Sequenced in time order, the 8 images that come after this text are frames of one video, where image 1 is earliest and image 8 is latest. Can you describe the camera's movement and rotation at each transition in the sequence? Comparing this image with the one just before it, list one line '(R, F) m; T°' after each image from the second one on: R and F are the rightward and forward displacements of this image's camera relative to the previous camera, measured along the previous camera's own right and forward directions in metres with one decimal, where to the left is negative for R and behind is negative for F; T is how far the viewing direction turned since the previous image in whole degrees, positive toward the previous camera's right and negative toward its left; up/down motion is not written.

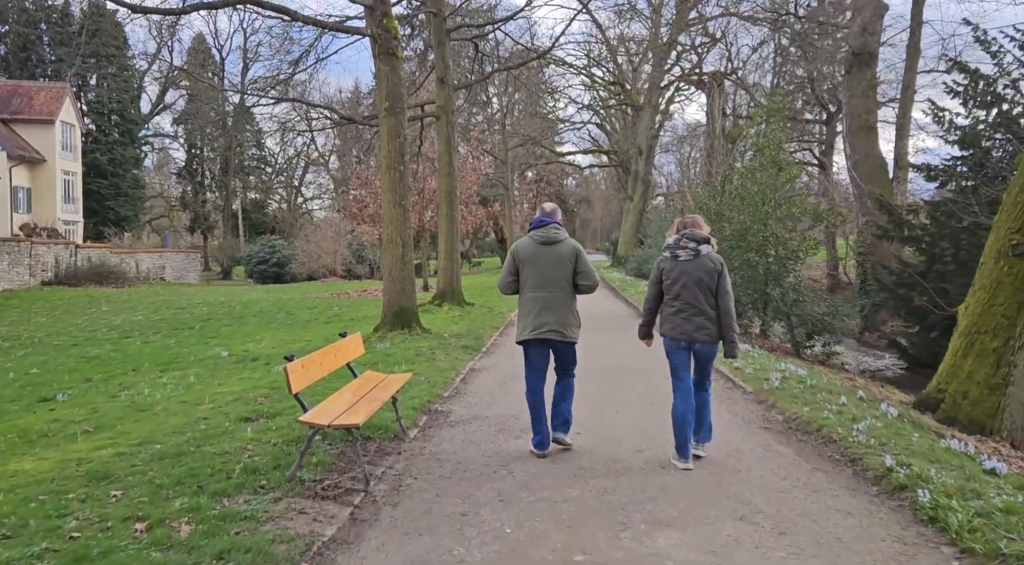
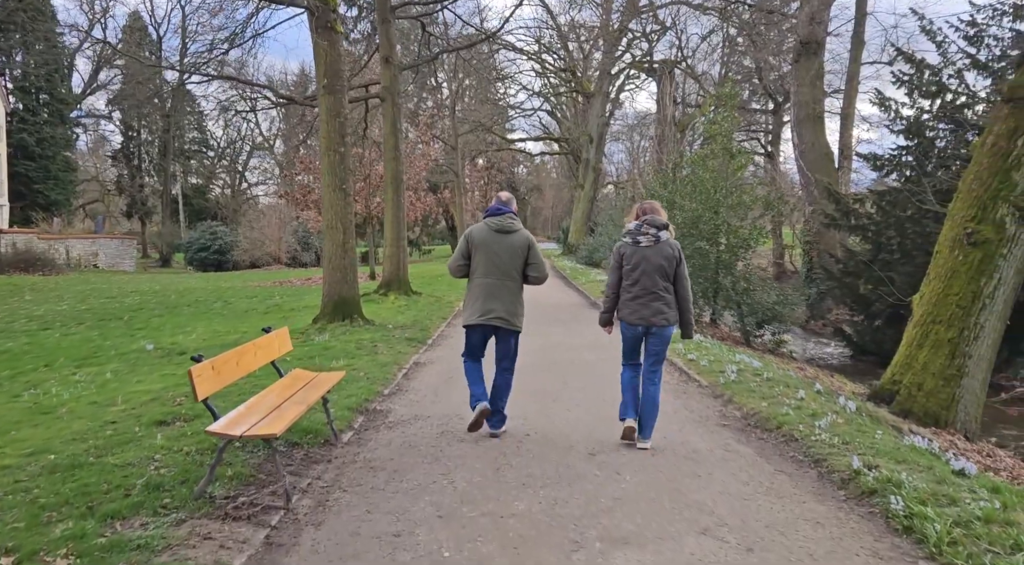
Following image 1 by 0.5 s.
(+0.1, +0.5) m; +4°
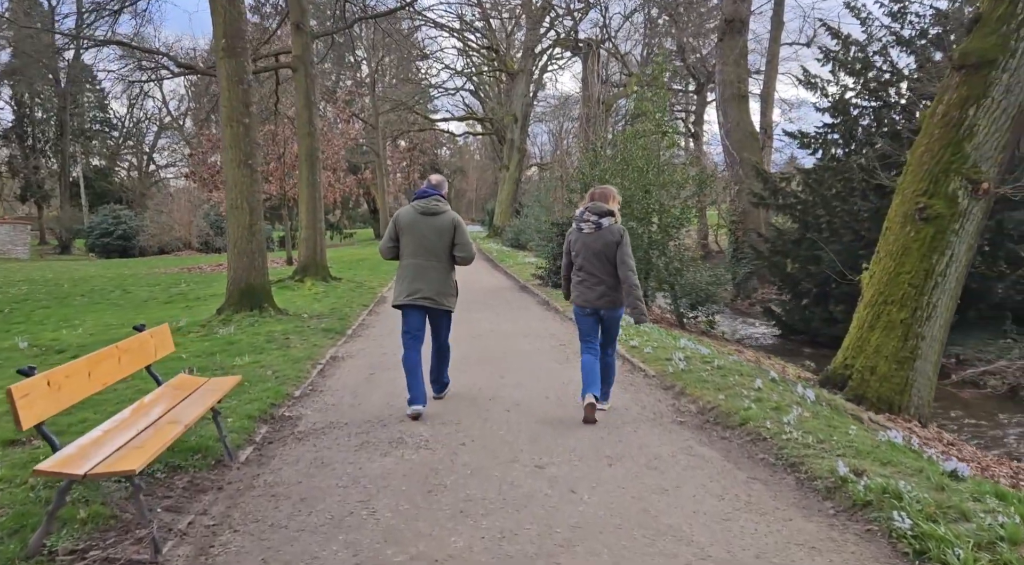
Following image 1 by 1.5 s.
(0.0, +0.8) m; +6°
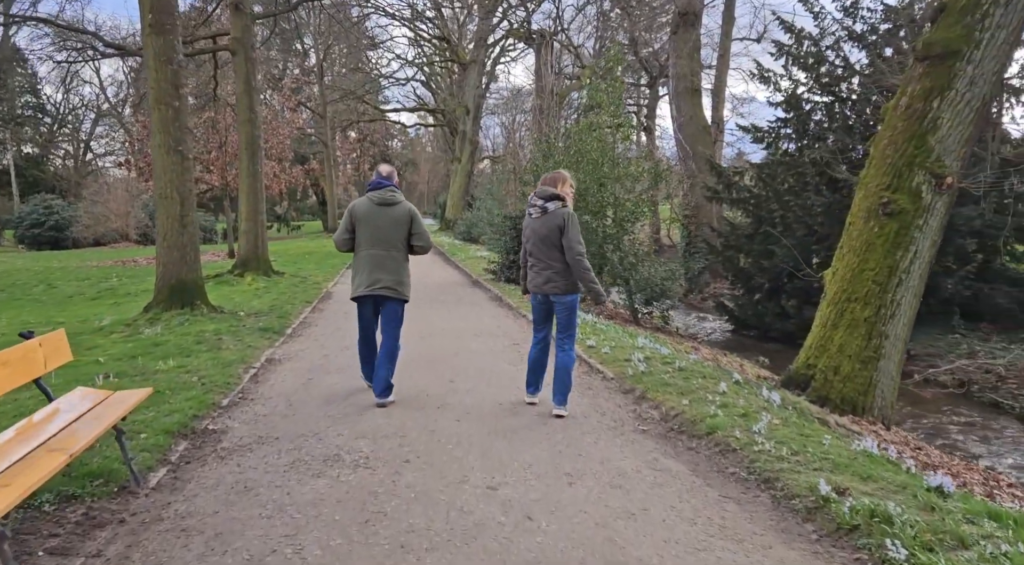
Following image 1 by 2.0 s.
(0.0, +0.5) m; +4°
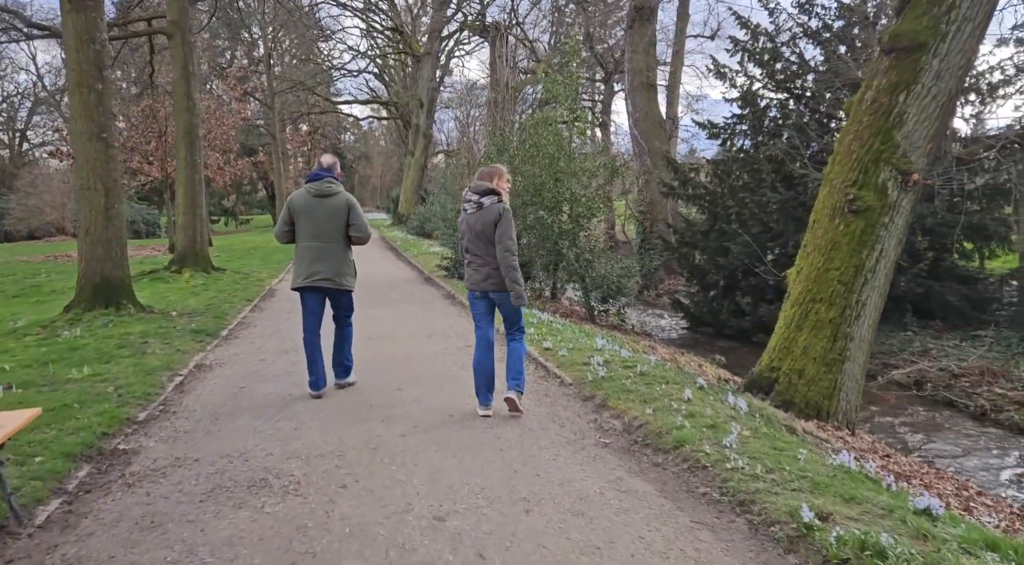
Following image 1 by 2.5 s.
(0.0, +0.4) m; +4°
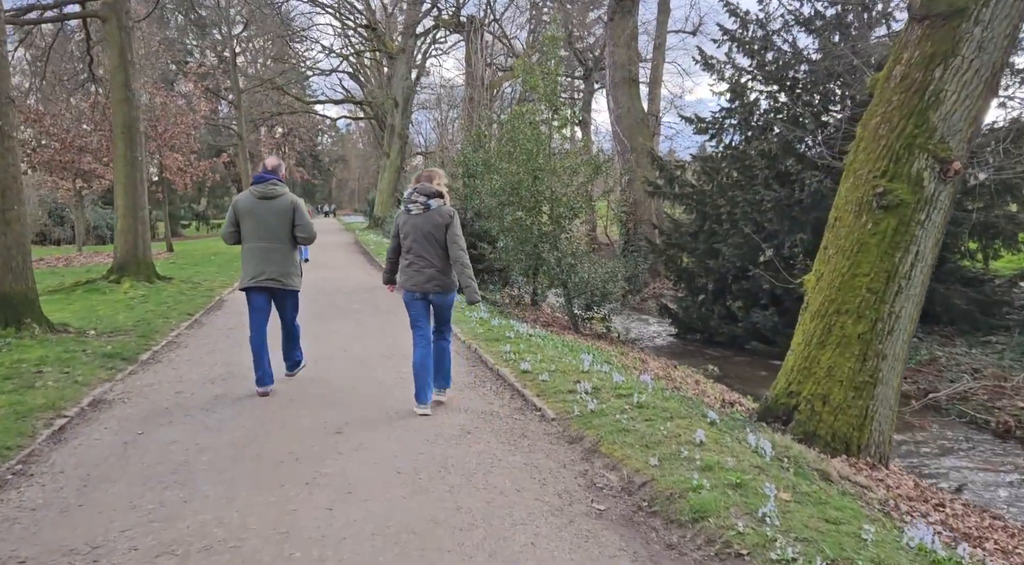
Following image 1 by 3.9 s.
(+0.1, +1.1) m; +2°
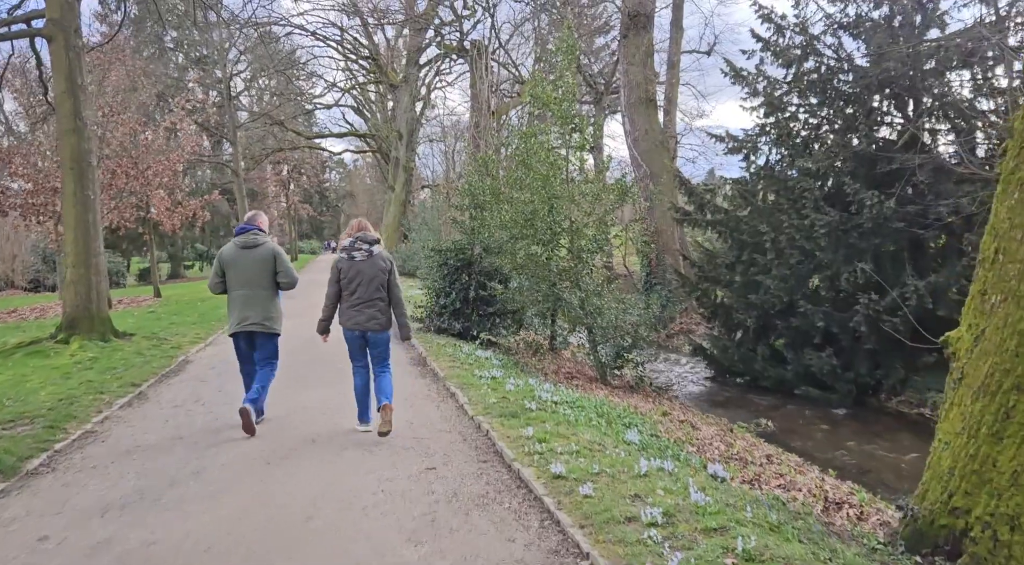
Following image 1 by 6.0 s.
(-0.1, +1.8) m; -1°
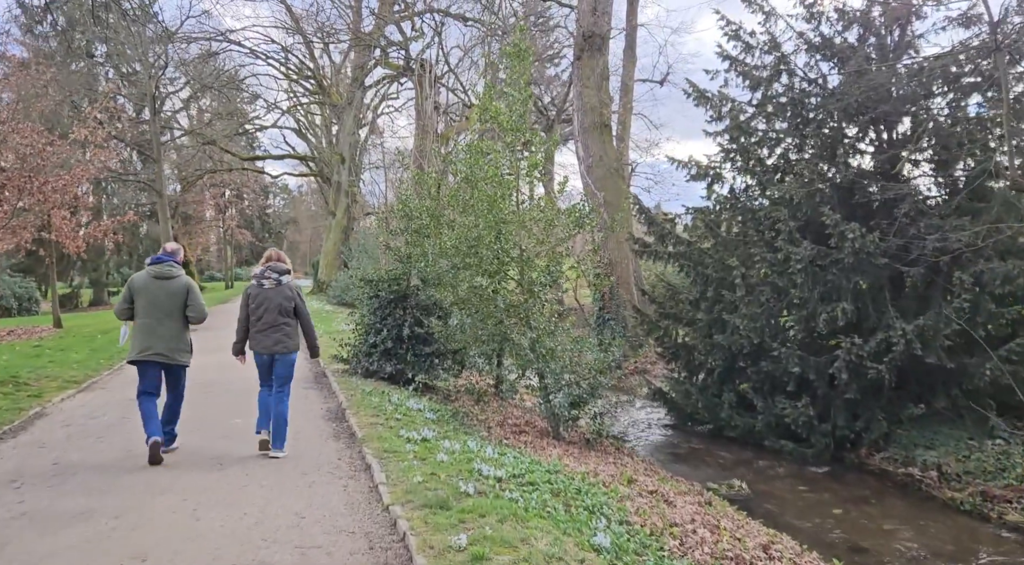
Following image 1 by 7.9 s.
(+0.1, +1.6) m; +4°
